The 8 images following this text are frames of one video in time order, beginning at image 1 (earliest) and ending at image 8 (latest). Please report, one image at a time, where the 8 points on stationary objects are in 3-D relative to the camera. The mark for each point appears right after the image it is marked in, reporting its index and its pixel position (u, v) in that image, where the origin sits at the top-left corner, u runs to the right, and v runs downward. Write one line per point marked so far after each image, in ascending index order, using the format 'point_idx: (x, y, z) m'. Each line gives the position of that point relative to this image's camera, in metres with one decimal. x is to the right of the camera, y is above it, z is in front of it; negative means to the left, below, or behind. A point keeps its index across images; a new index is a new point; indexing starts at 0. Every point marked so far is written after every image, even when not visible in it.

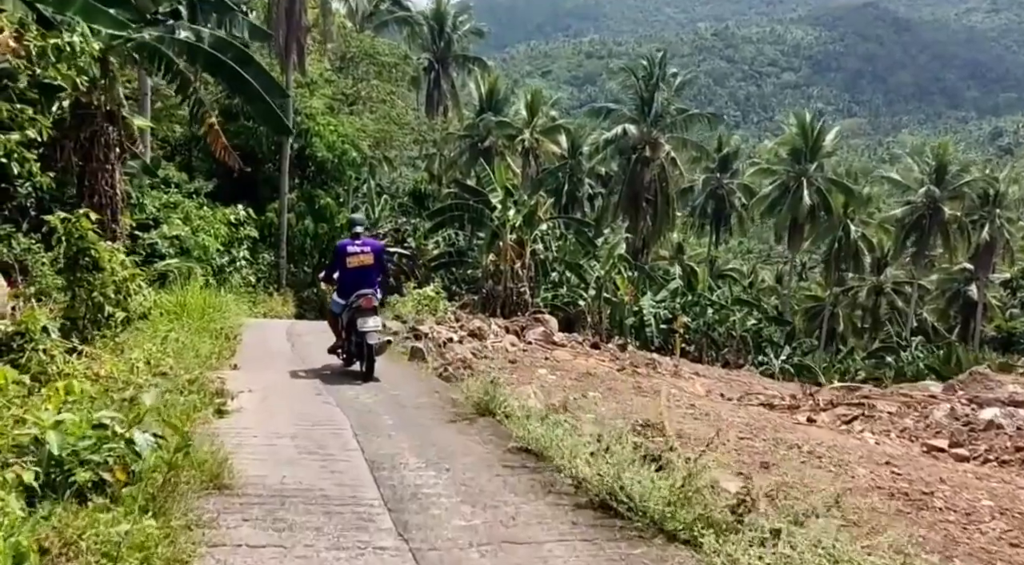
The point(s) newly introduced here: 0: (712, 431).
0: (+1.8, -1.4, +9.4) m
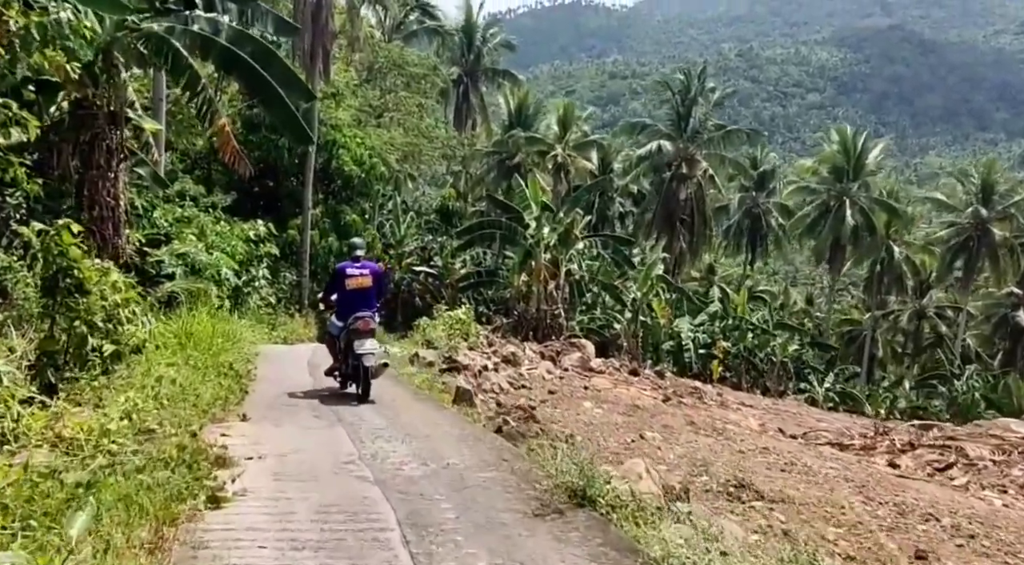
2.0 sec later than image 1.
0: (+2.3, -1.6, +7.8) m
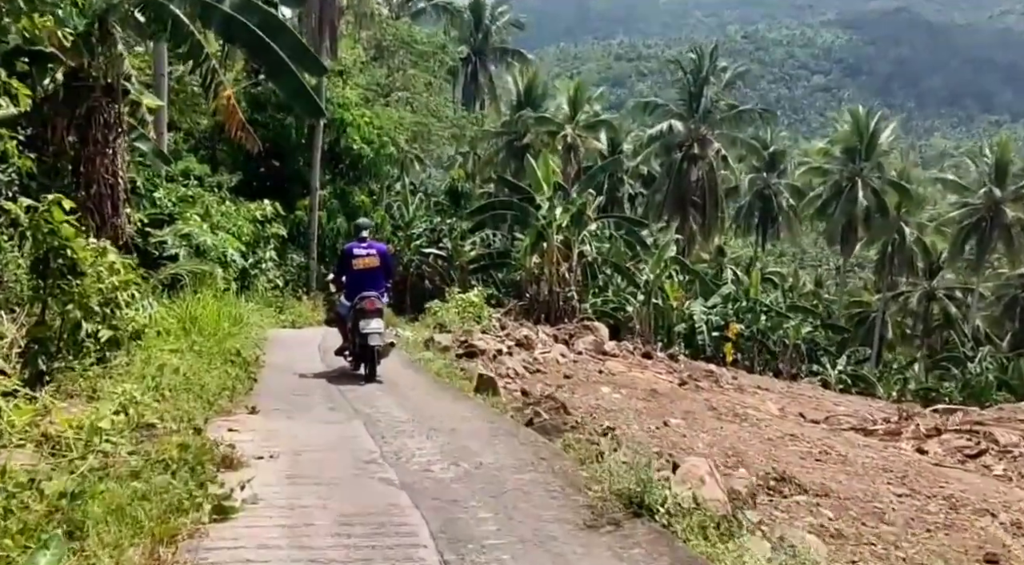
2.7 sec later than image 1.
0: (+2.5, -1.5, +7.3) m
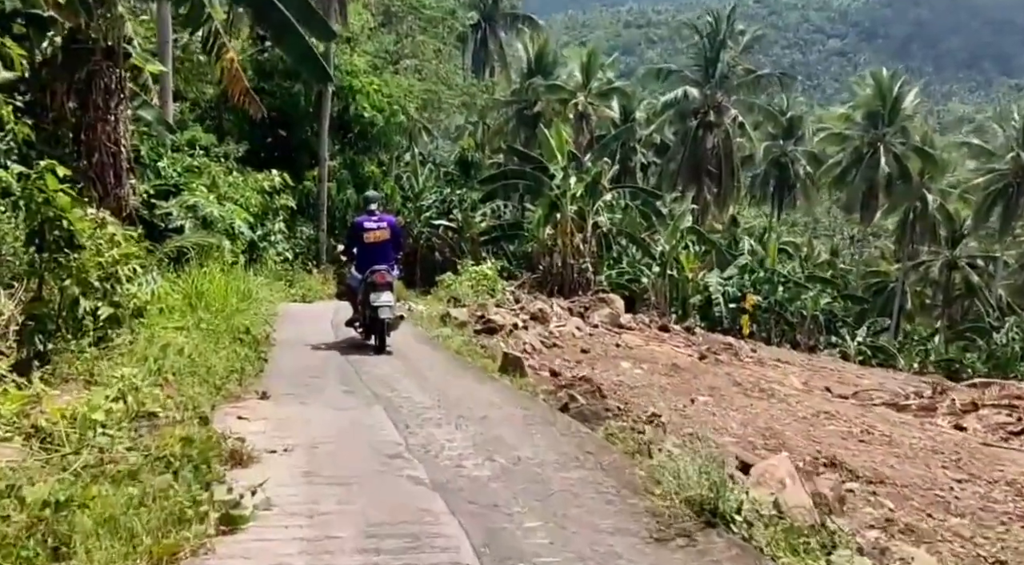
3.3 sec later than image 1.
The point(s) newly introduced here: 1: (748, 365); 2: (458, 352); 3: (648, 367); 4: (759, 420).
0: (+2.7, -1.3, +6.8) m
1: (+3.8, -1.3, +16.3) m
2: (-0.4, -0.6, +8.2) m
3: (+1.9, -1.2, +14.0) m
4: (+2.3, -1.3, +9.8) m
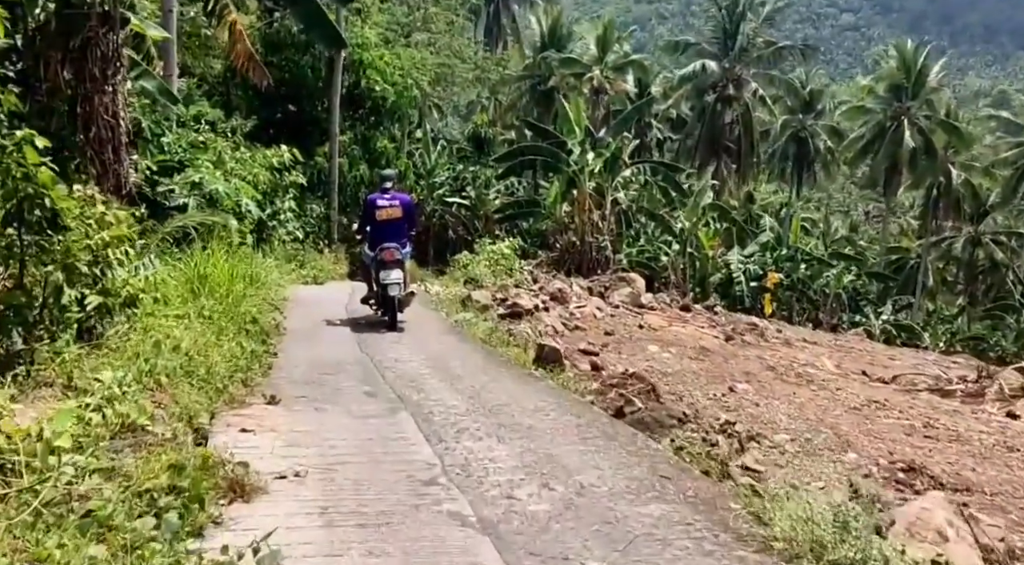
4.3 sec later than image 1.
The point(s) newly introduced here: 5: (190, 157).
0: (+2.9, -1.2, +6.1) m
1: (+4.1, -1.0, +15.6) m
2: (-0.2, -0.4, +7.5) m
3: (+2.1, -0.9, +13.2) m
4: (+2.6, -1.1, +9.0) m
5: (-3.9, +1.5, +12.4) m
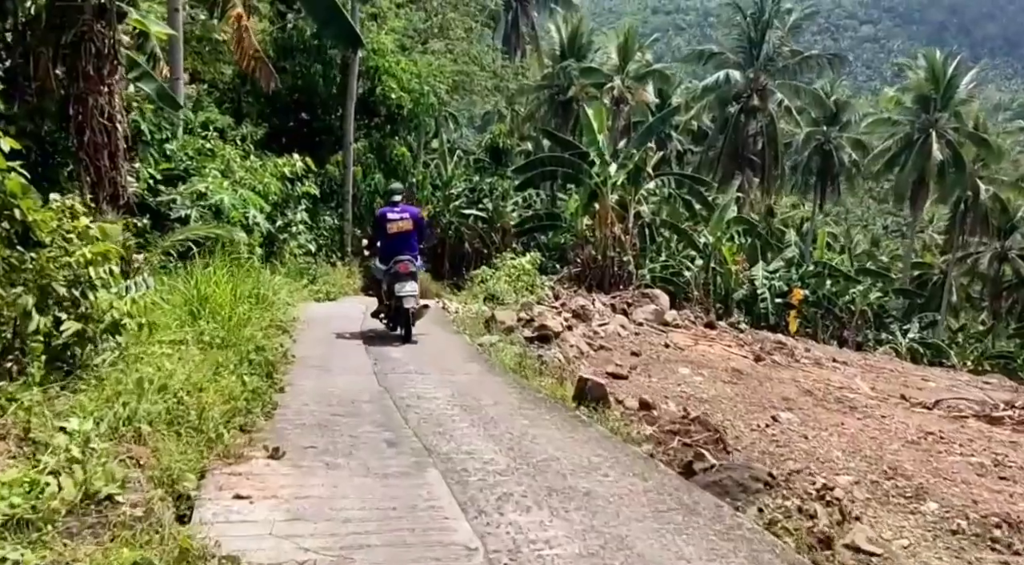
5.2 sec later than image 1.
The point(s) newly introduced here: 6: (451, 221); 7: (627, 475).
0: (+3.1, -1.3, +5.3) m
1: (+4.4, -1.3, +14.8) m
2: (0.0, -0.6, +6.8) m
3: (+2.4, -1.1, +12.5) m
4: (+2.8, -1.3, +8.3) m
5: (-3.6, +1.3, +11.7) m
6: (-1.1, +1.1, +19.1) m
7: (+0.4, -0.7, +3.6) m
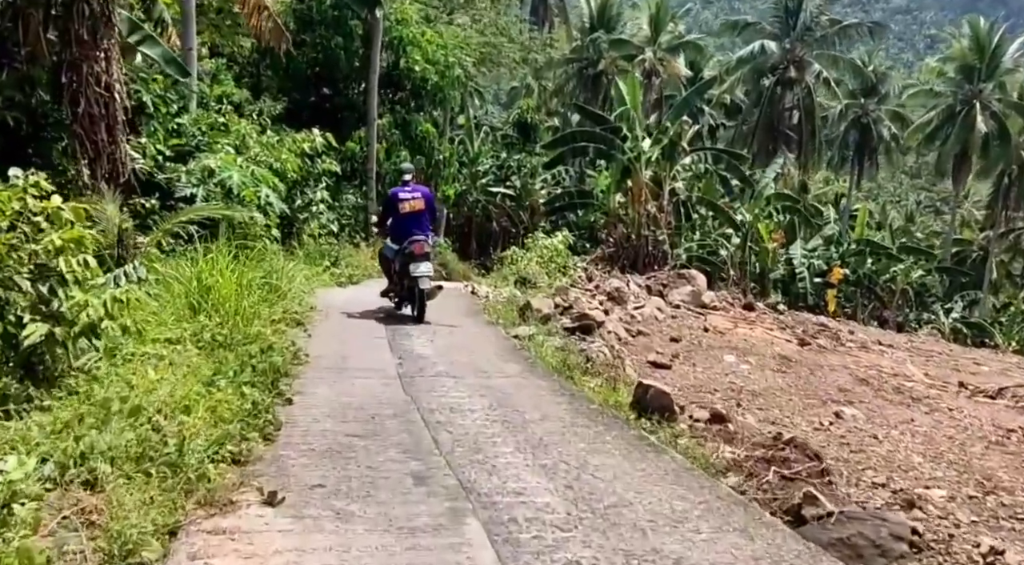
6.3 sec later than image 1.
0: (+3.3, -1.3, +4.4) m
1: (+4.8, -1.0, +13.8) m
2: (+0.3, -0.5, +5.9) m
3: (+2.8, -0.9, +11.6) m
4: (+3.1, -1.2, +7.4) m
5: (-3.2, +1.5, +10.9) m
6: (-0.5, +1.5, +18.2) m
7: (+0.6, -0.7, +2.8) m
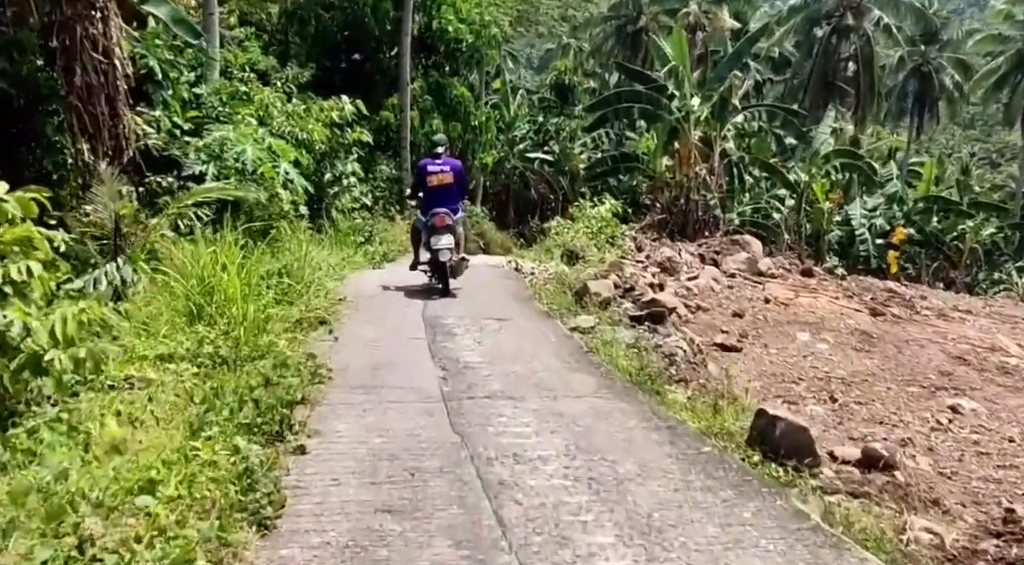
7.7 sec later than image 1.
0: (+3.6, -1.2, +3.1) m
1: (+5.5, -0.6, +12.5) m
2: (+0.6, -0.5, +4.7) m
3: (+3.4, -0.6, +10.3) m
4: (+3.5, -1.1, +6.1) m
5: (-2.8, +1.6, +9.8) m
6: (+0.2, +1.9, +17.0) m
7: (+0.8, -0.7, +1.6) m
